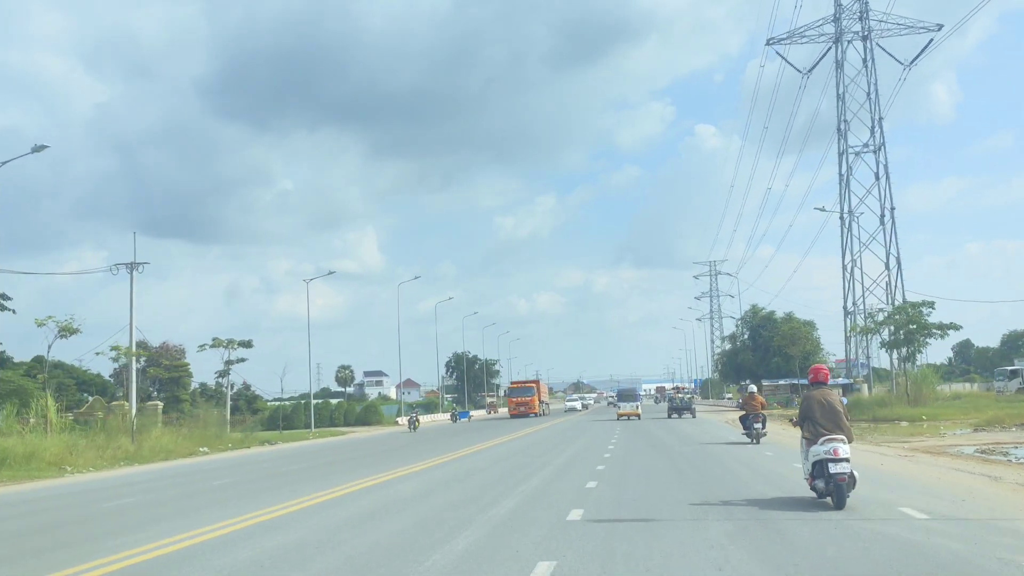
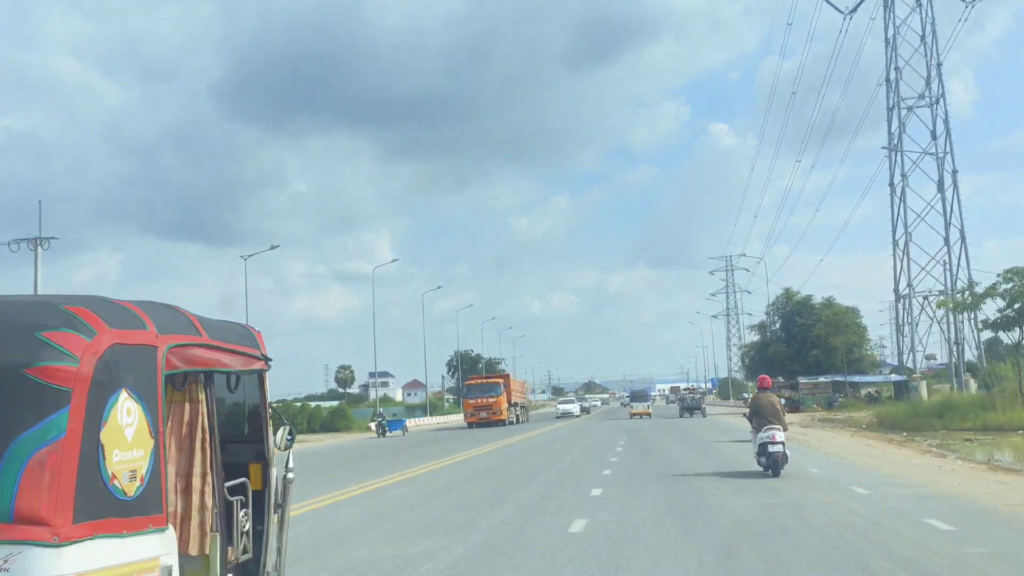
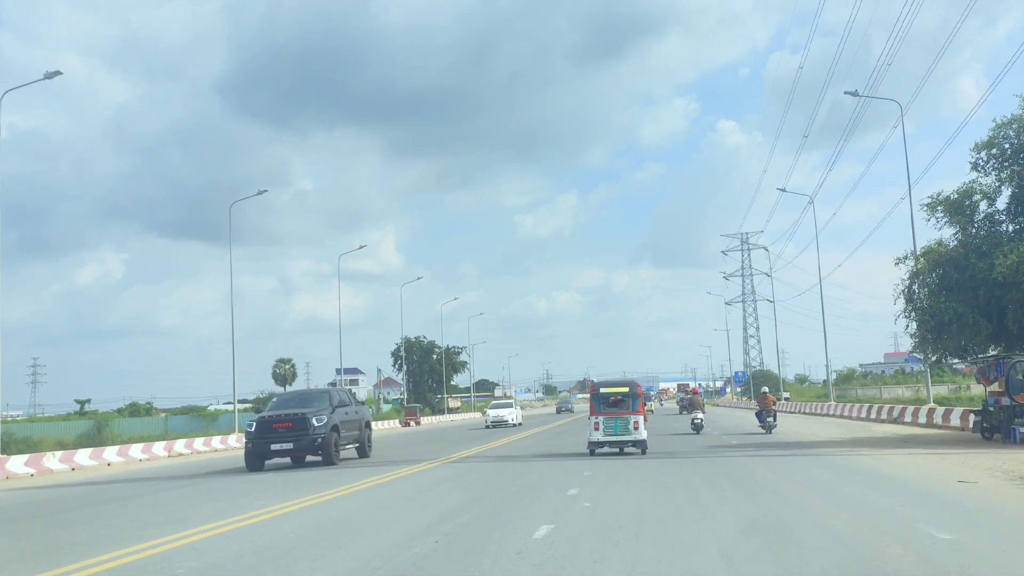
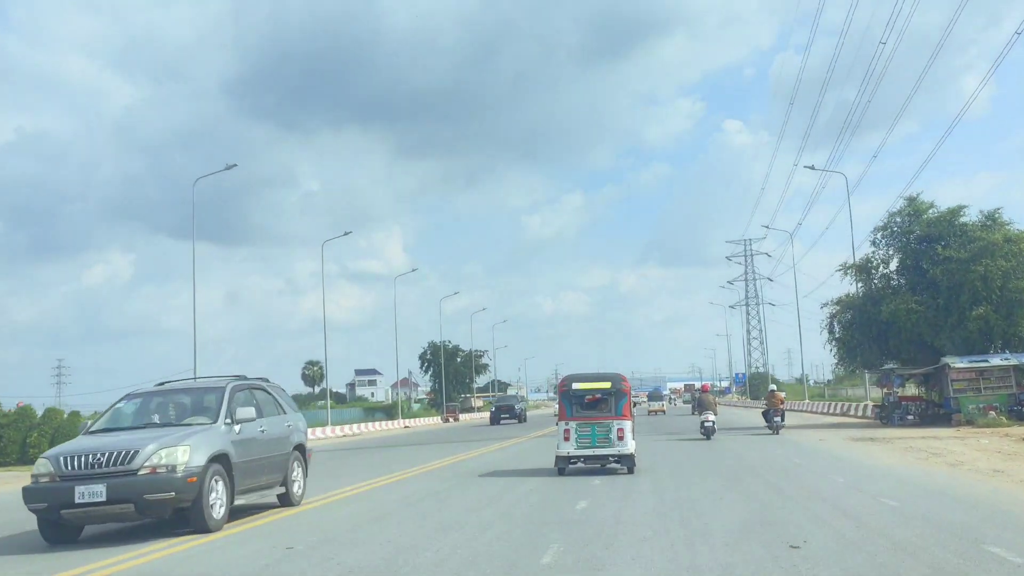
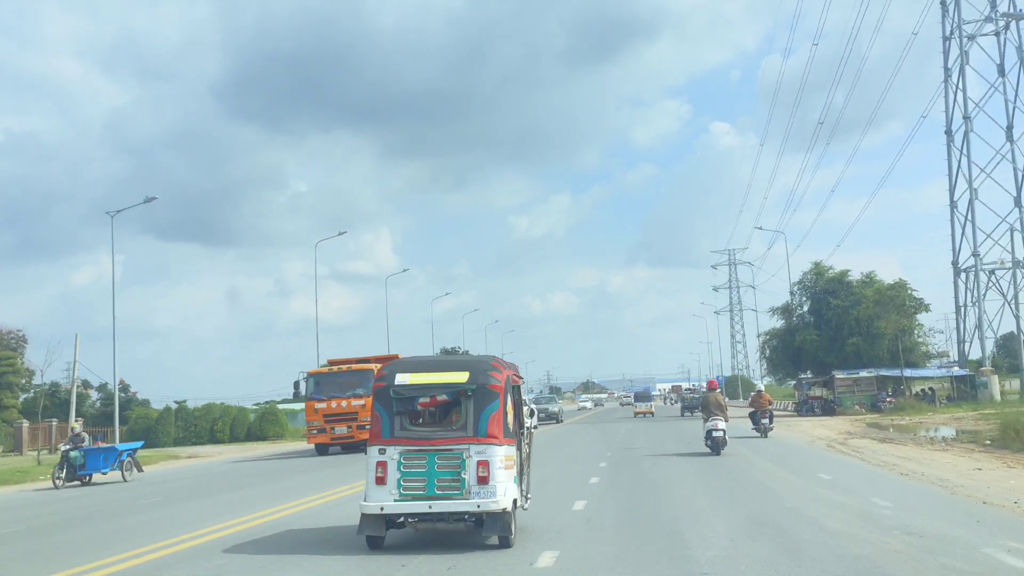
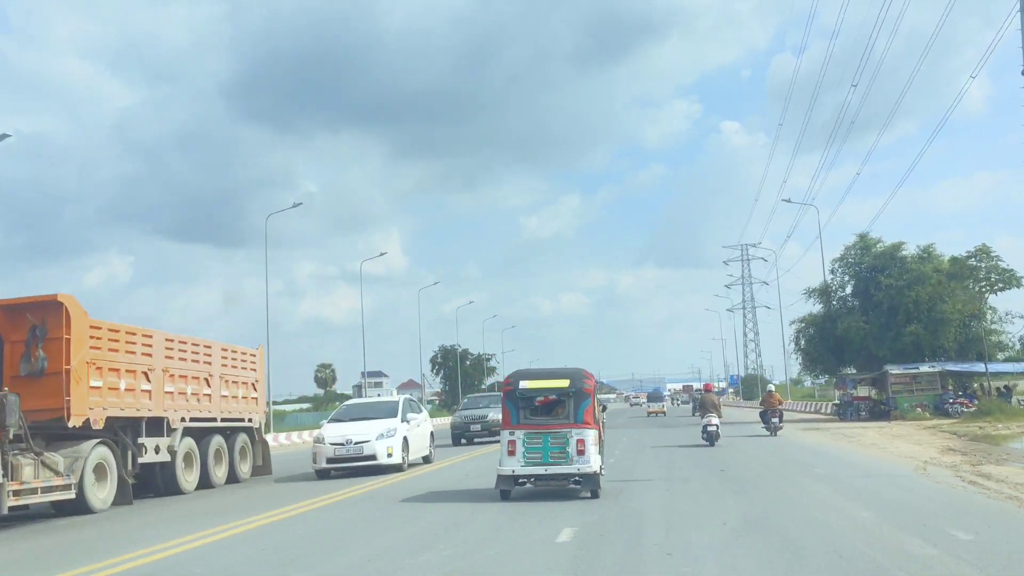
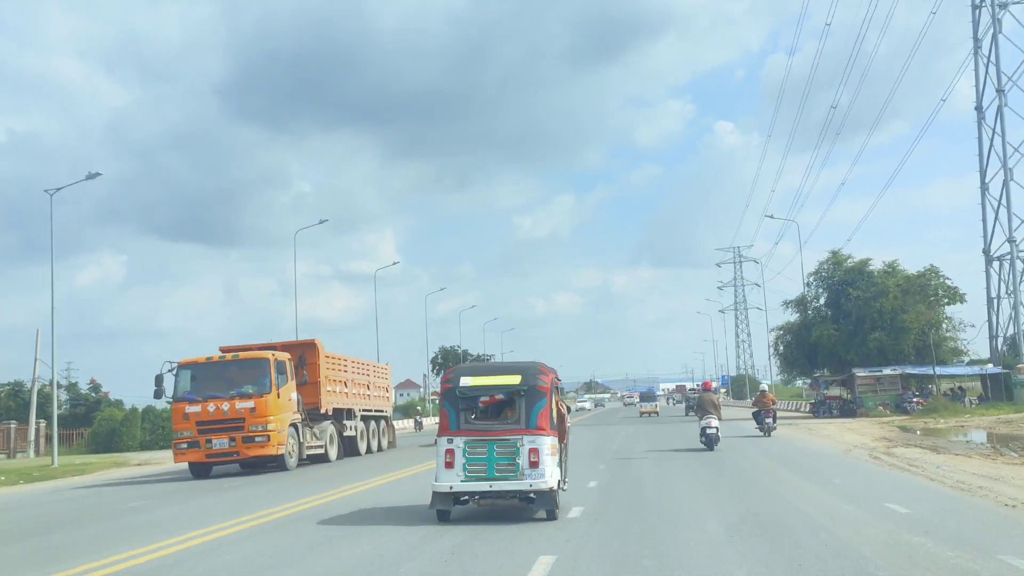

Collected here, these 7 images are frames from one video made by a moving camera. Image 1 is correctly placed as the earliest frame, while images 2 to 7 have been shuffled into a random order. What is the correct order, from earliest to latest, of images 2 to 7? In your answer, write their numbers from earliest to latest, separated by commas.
2, 5, 7, 6, 4, 3
